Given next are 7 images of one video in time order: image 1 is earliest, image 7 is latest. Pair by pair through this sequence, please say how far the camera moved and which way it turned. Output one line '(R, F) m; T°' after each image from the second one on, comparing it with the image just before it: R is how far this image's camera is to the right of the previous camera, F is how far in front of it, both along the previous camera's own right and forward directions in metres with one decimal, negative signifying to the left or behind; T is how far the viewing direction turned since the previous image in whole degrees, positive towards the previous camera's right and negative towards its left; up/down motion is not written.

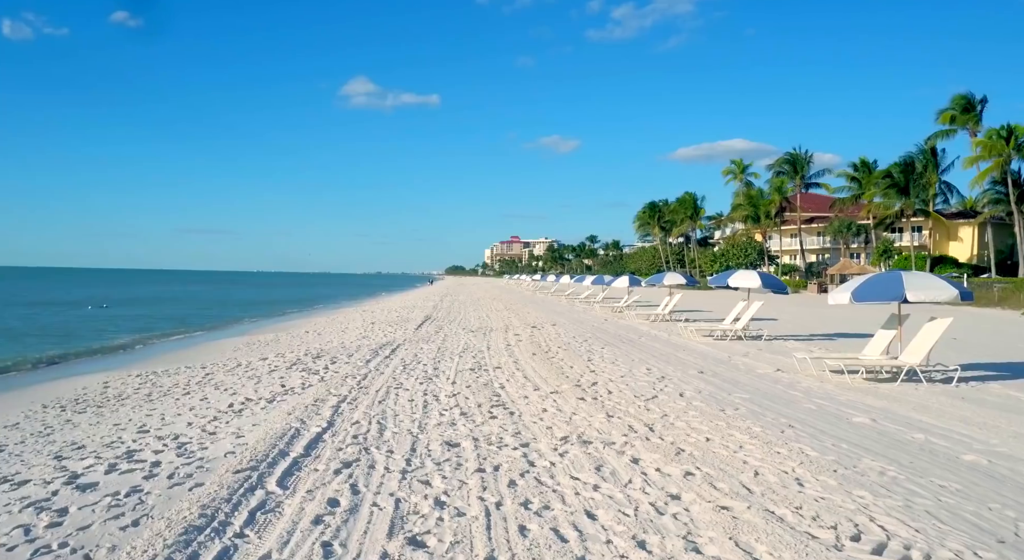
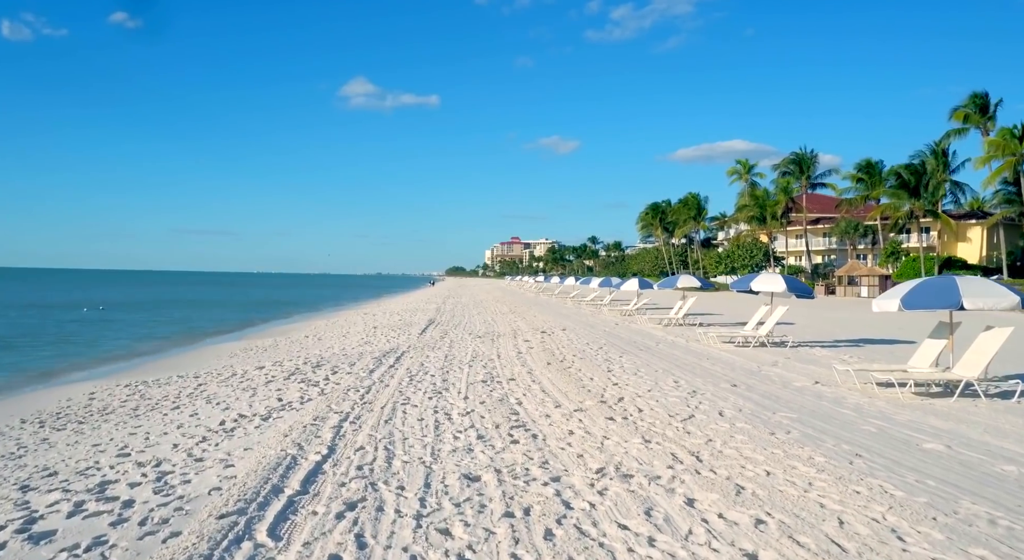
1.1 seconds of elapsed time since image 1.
(-0.2, +0.8) m; 0°
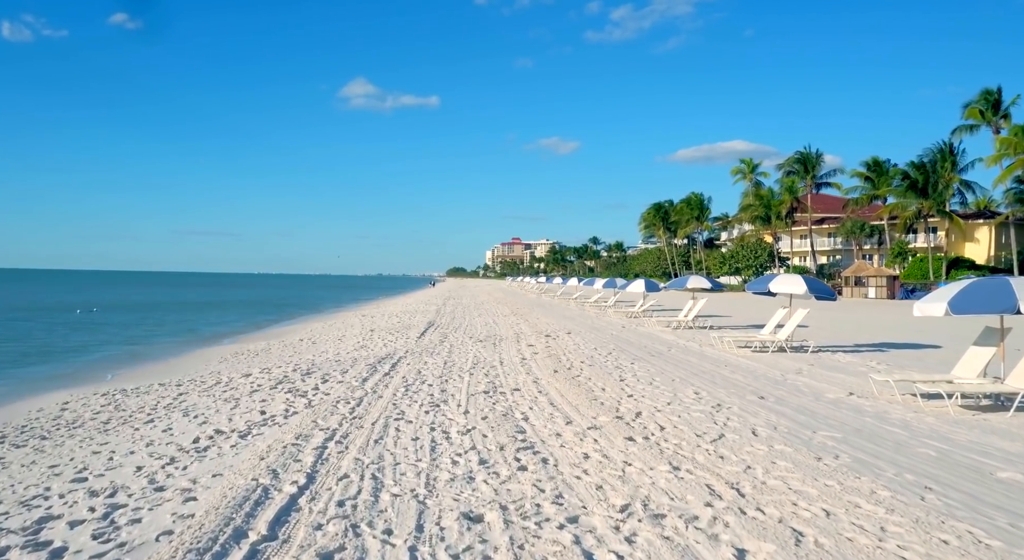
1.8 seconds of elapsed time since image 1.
(-0.1, +0.8) m; 0°
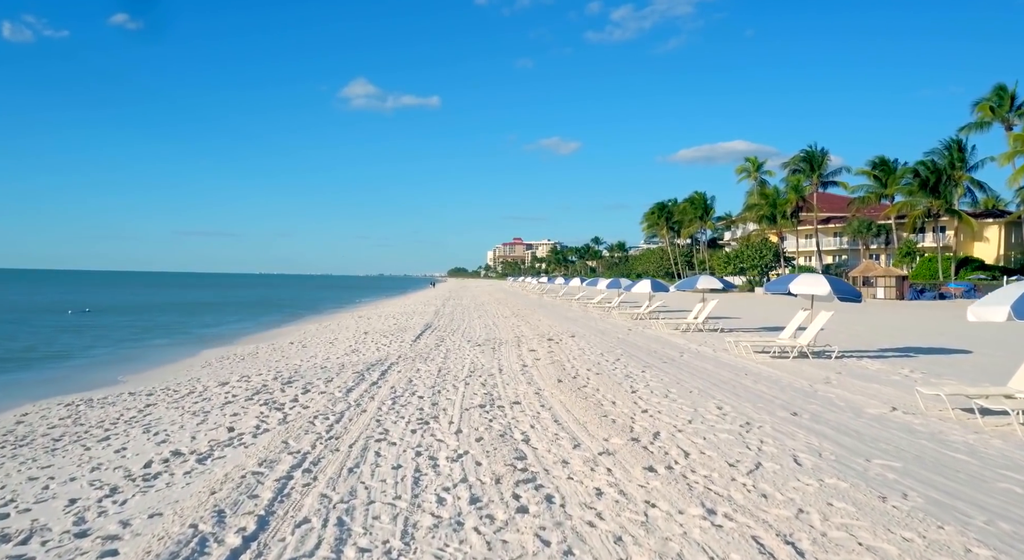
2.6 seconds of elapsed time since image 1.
(0.0, +1.0) m; 0°
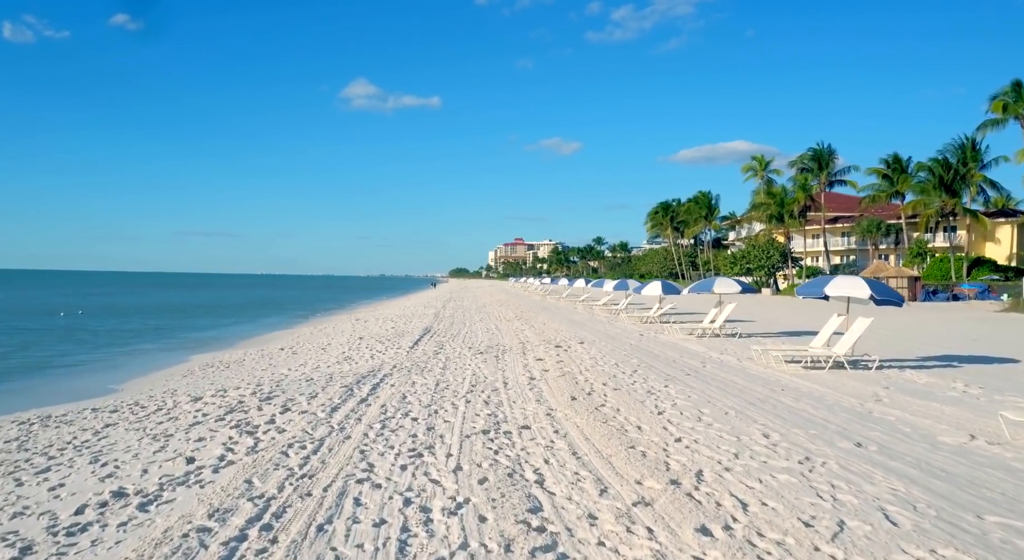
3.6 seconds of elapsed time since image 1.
(-0.1, +1.2) m; 0°
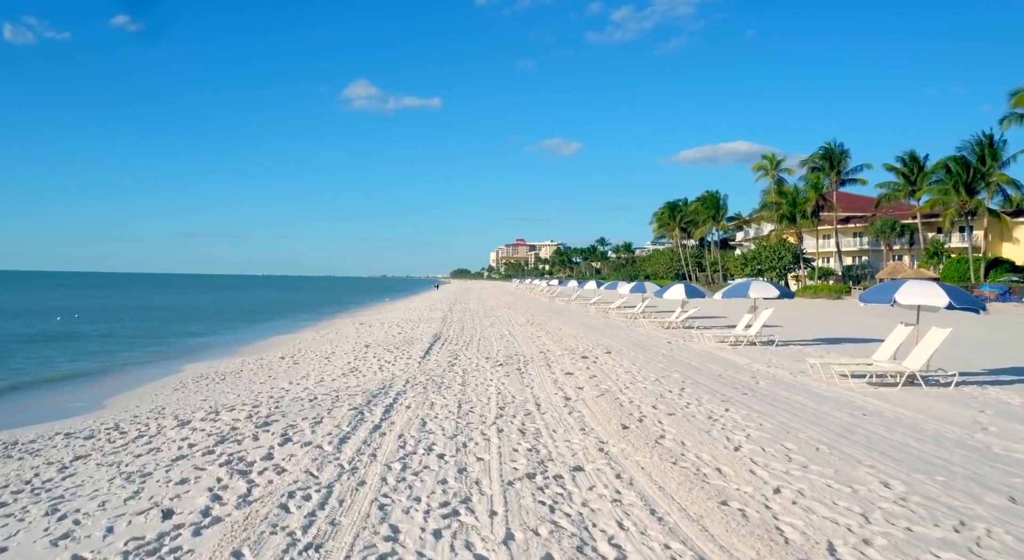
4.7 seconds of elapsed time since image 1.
(-0.4, +1.3) m; 0°
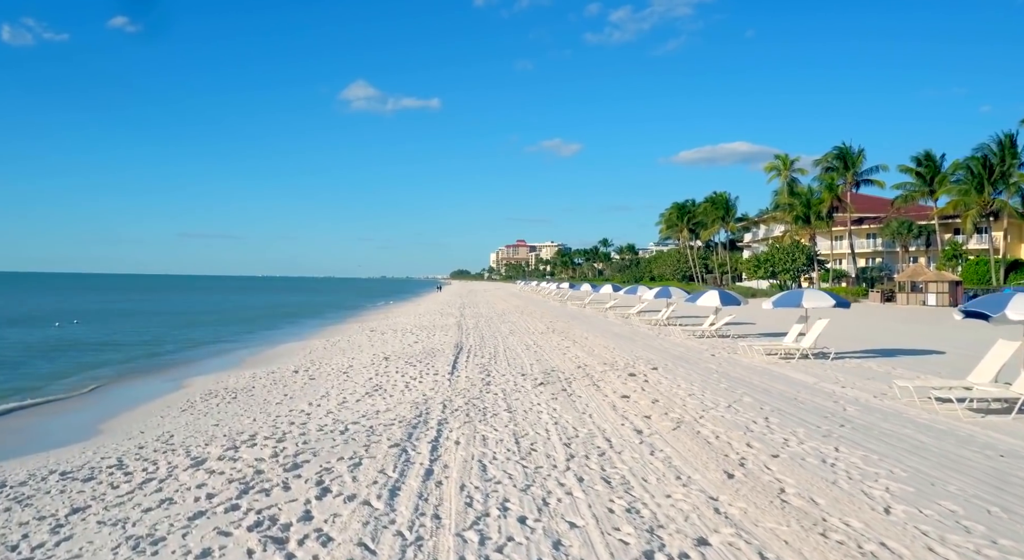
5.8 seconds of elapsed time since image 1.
(-0.8, +1.2) m; 0°
